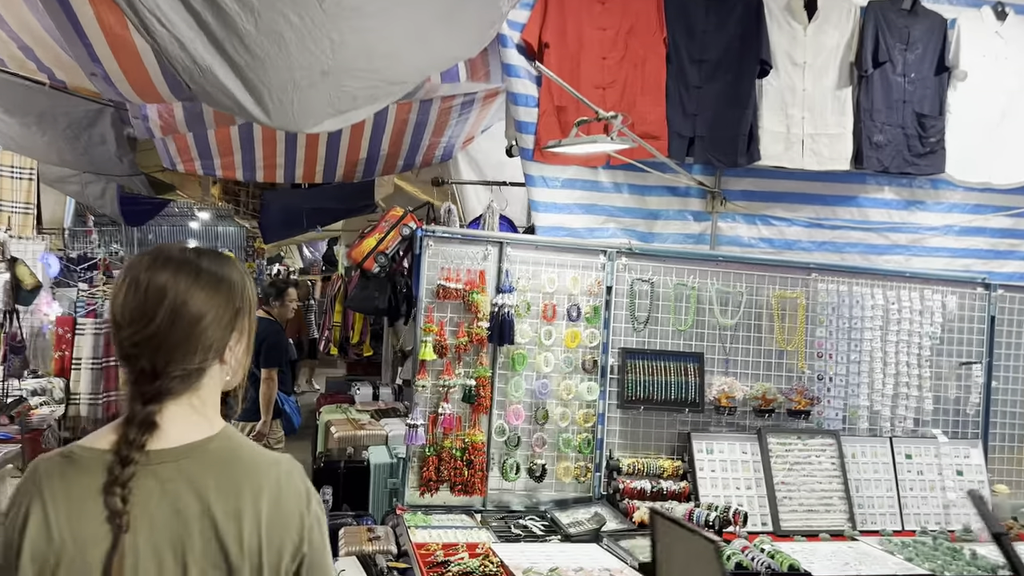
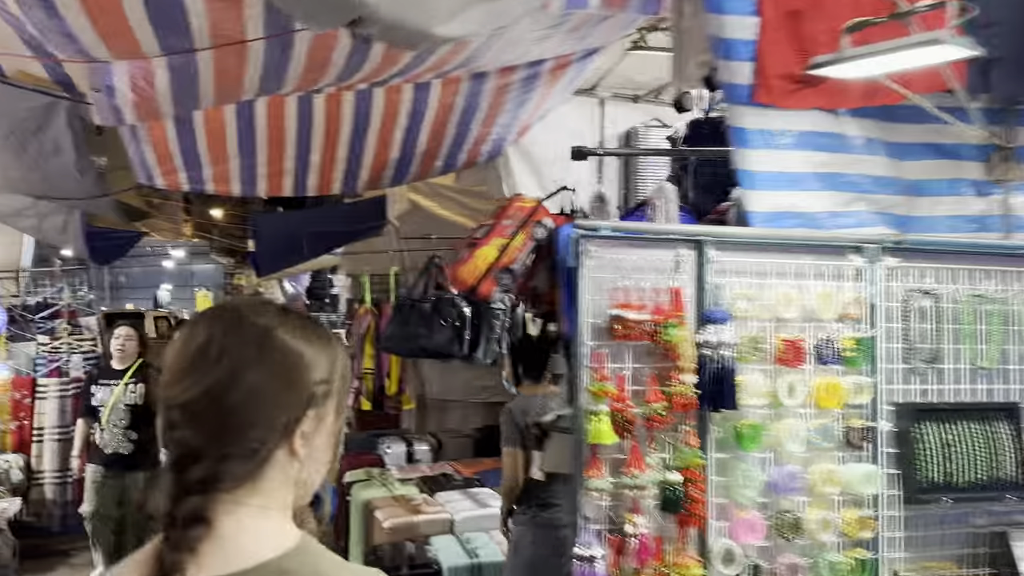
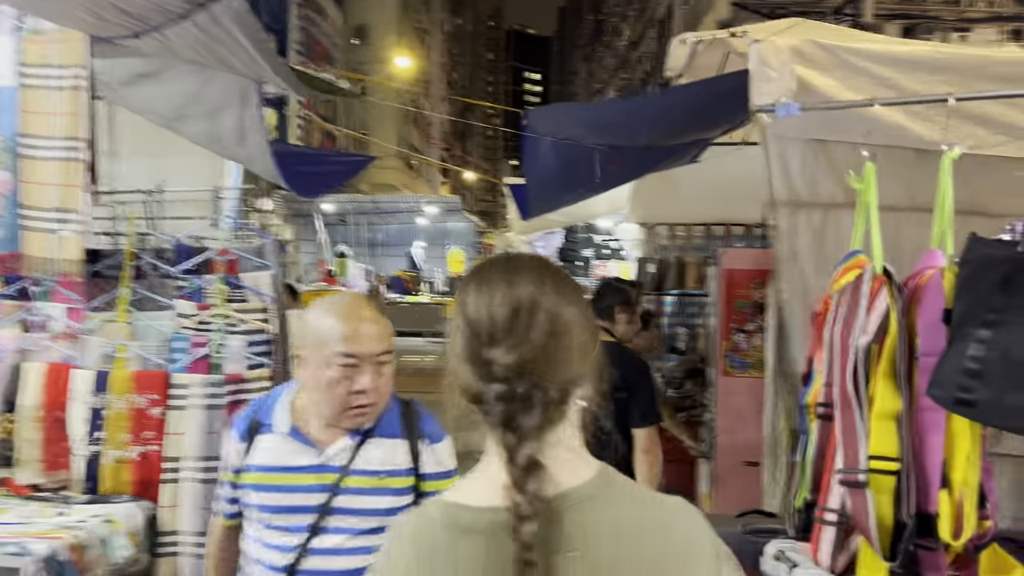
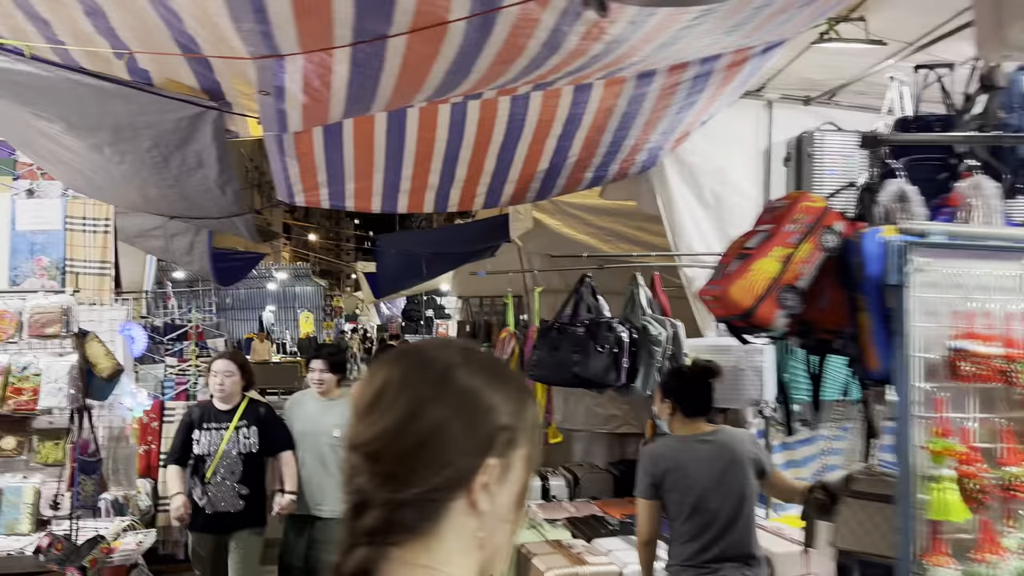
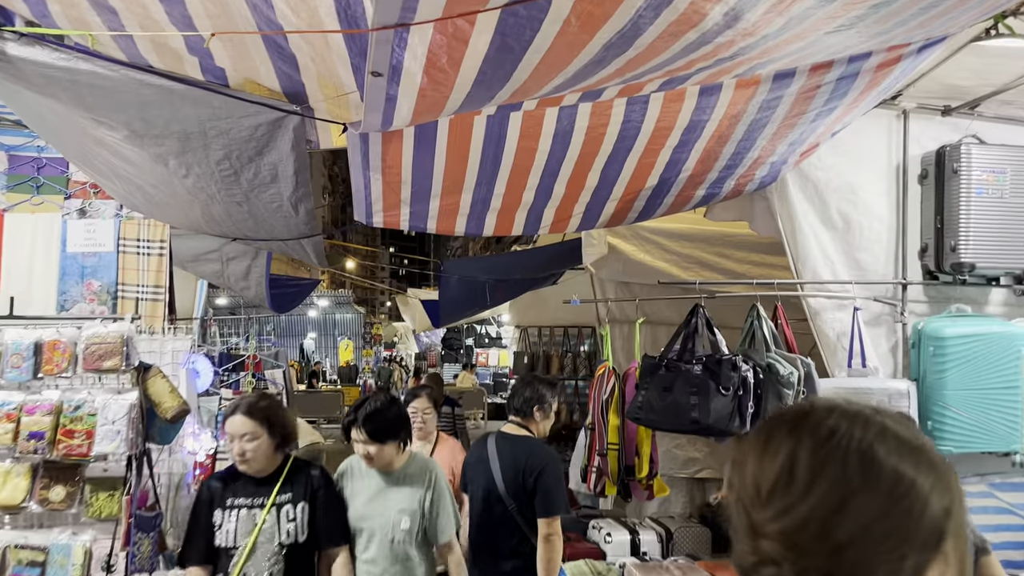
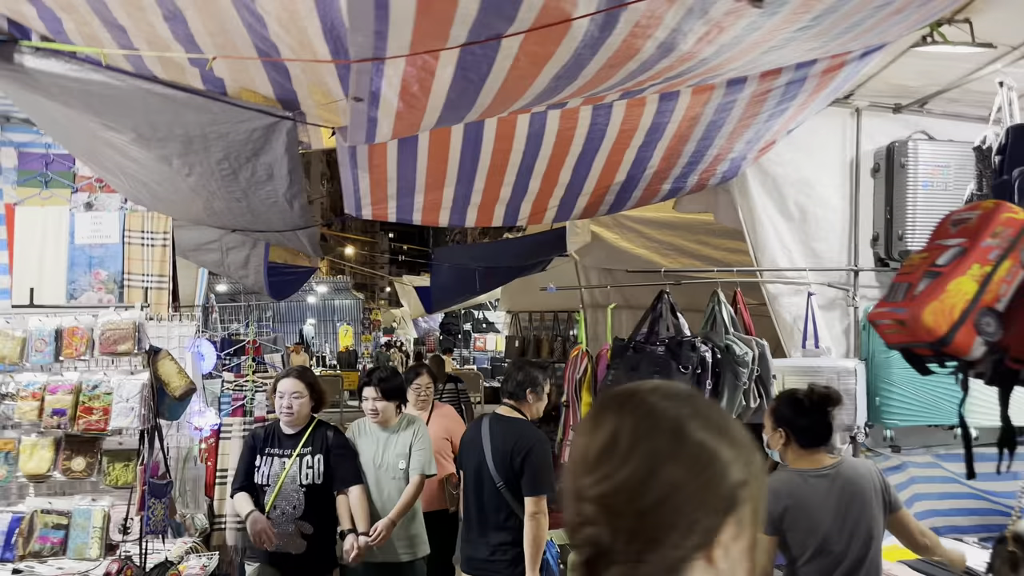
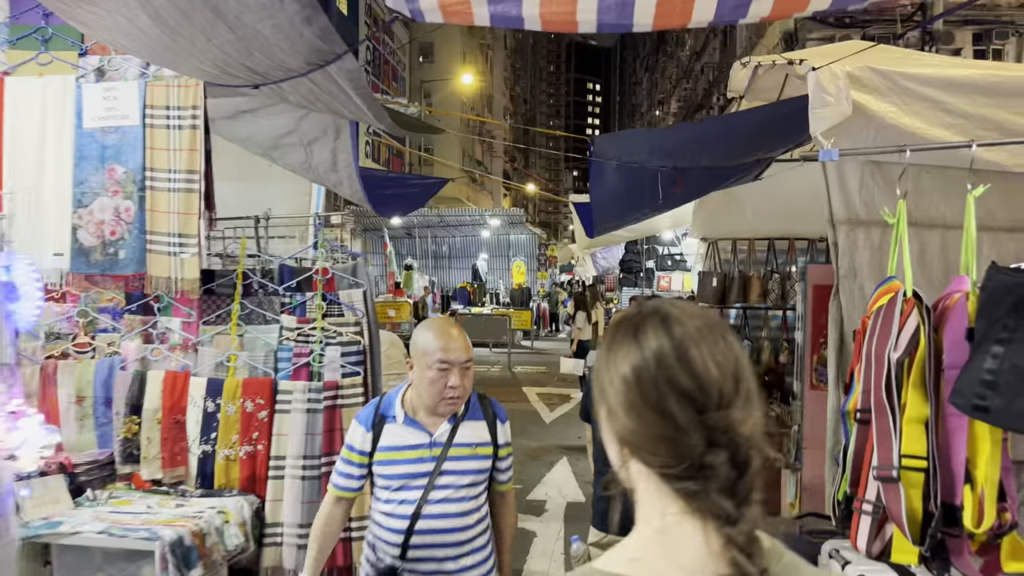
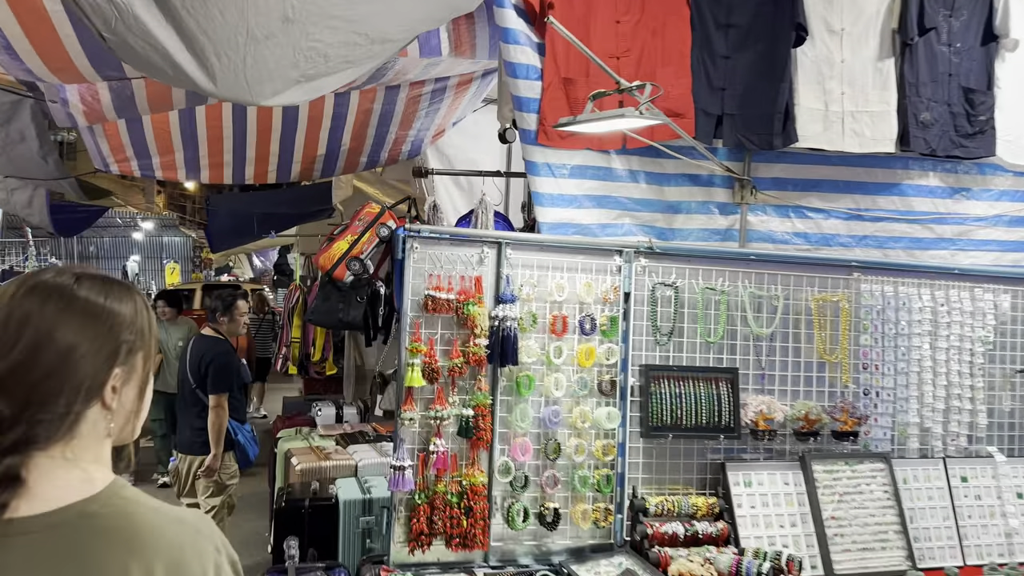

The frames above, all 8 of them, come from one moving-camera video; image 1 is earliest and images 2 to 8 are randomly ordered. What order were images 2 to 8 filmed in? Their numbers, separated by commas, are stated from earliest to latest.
8, 2, 4, 6, 5, 7, 3
